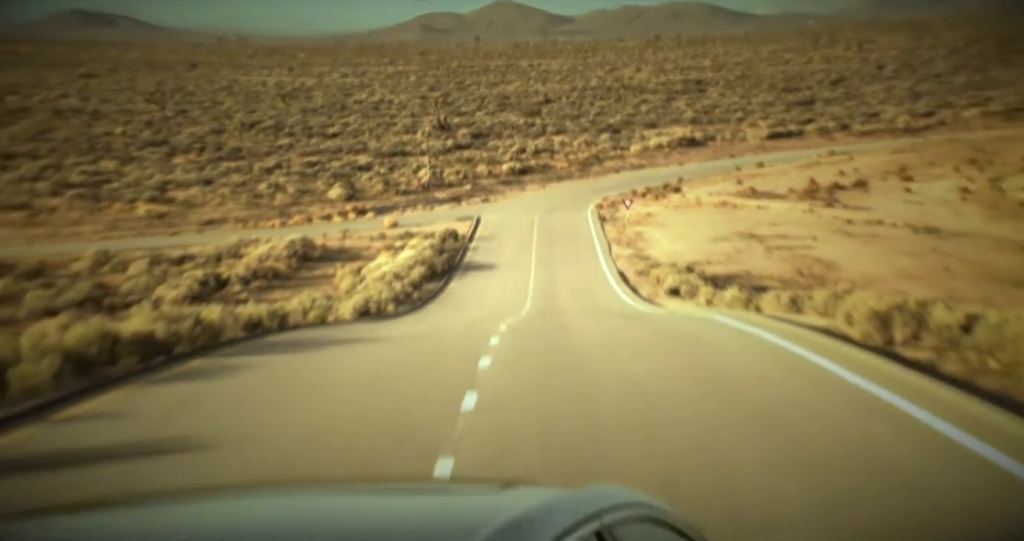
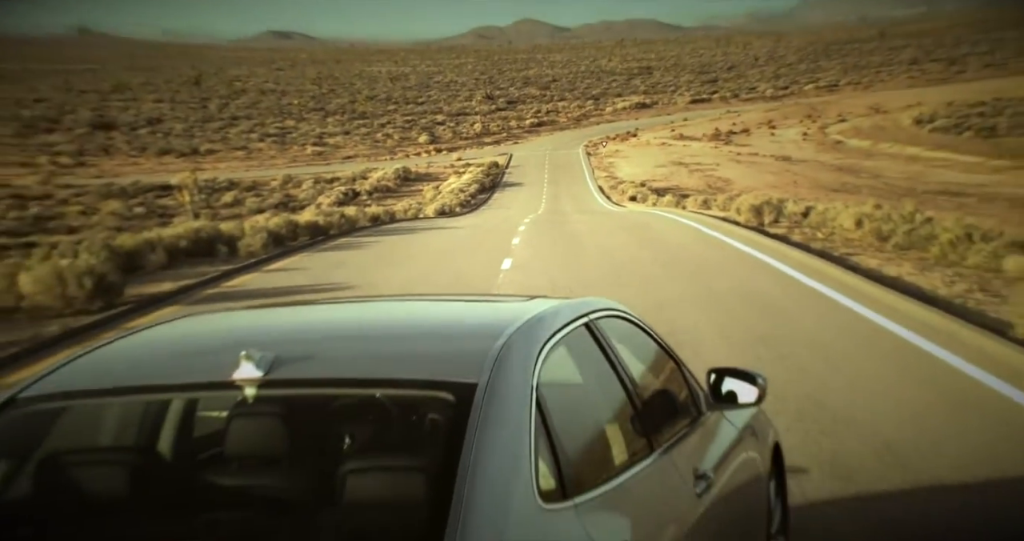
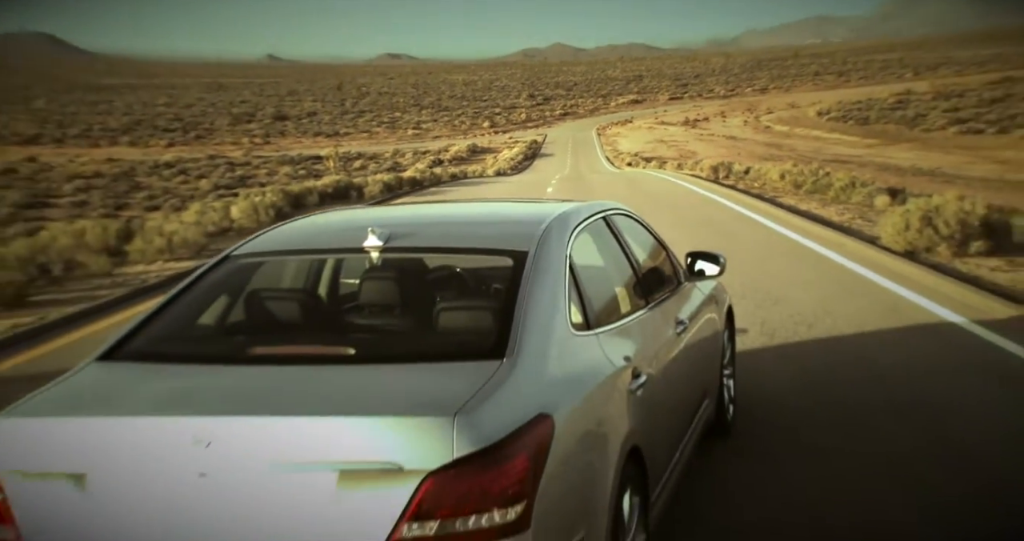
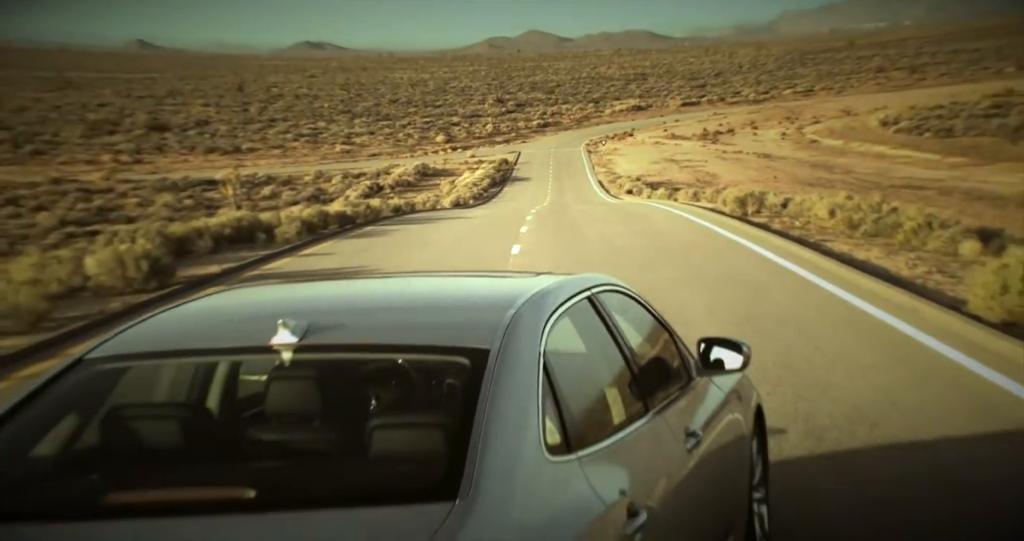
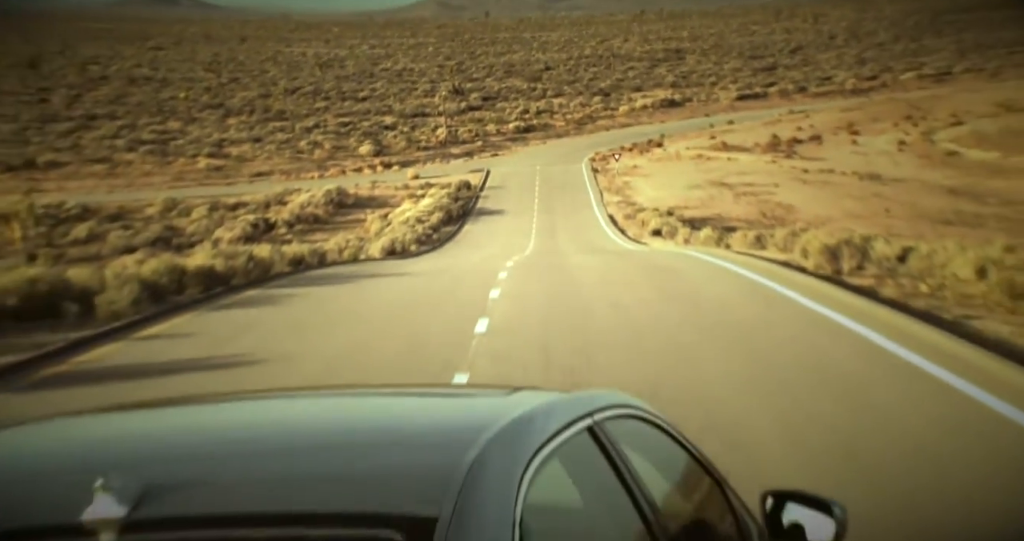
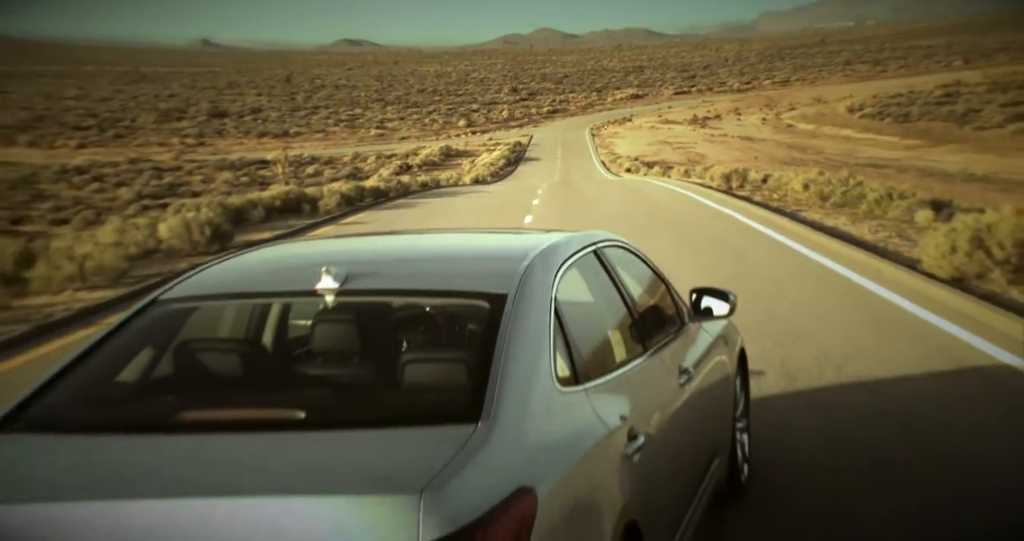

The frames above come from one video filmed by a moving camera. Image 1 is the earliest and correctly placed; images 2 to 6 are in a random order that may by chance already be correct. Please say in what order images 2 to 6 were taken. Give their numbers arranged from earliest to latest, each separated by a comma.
5, 2, 4, 6, 3
